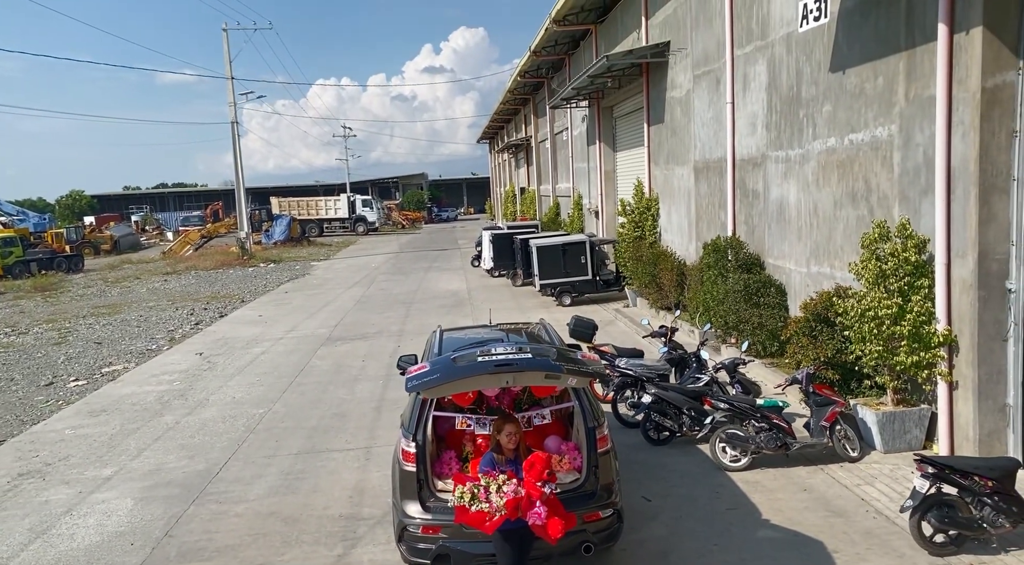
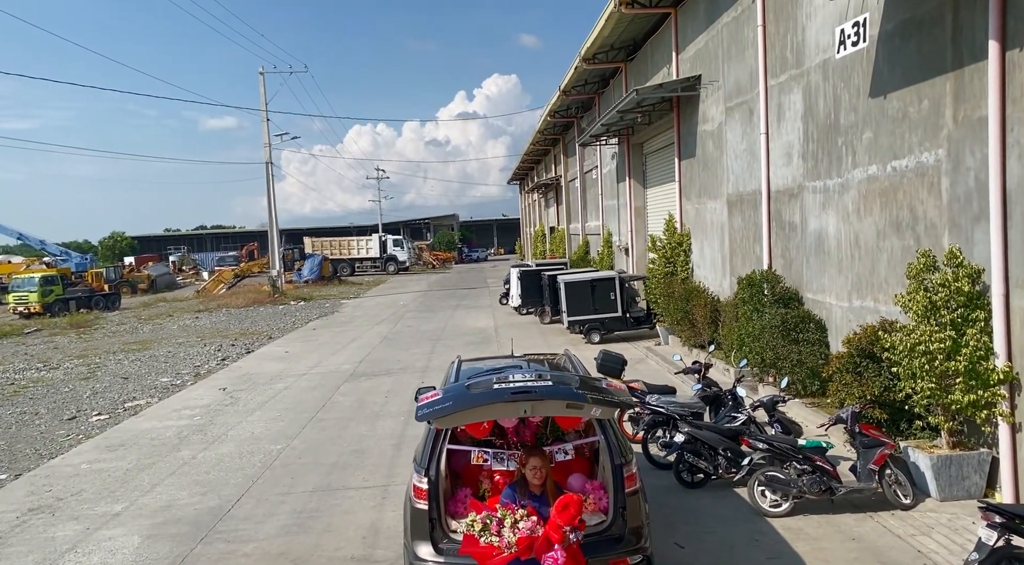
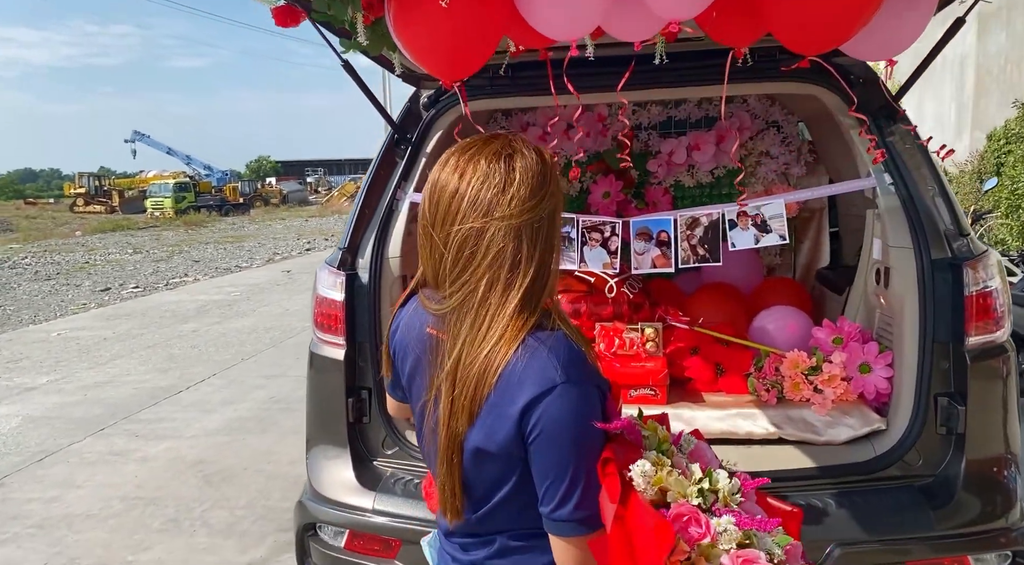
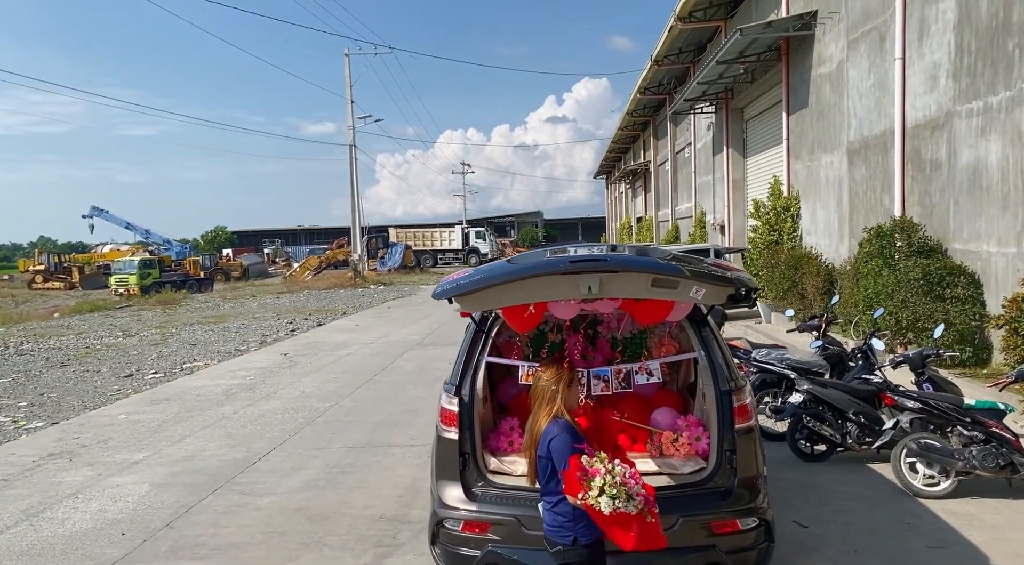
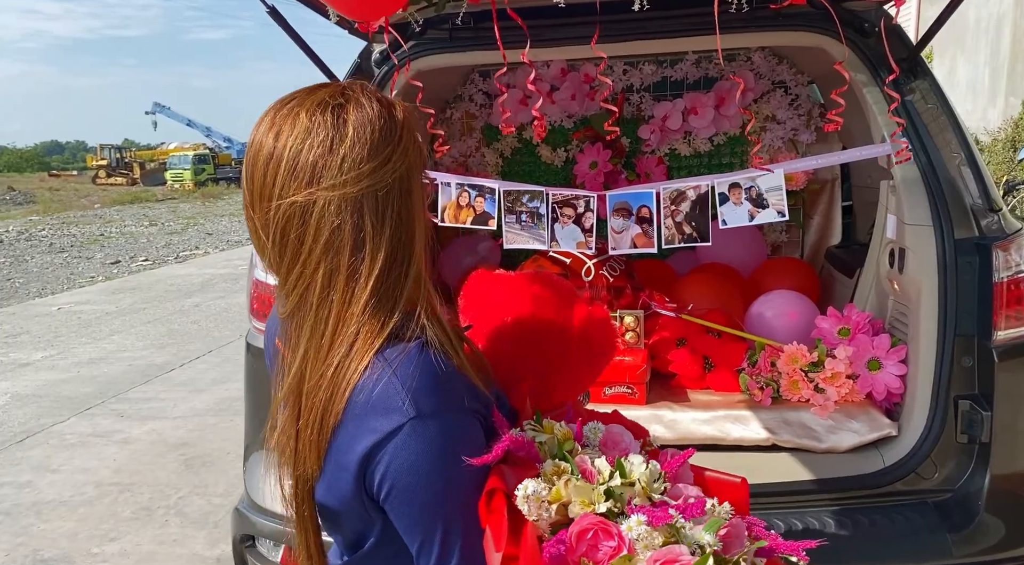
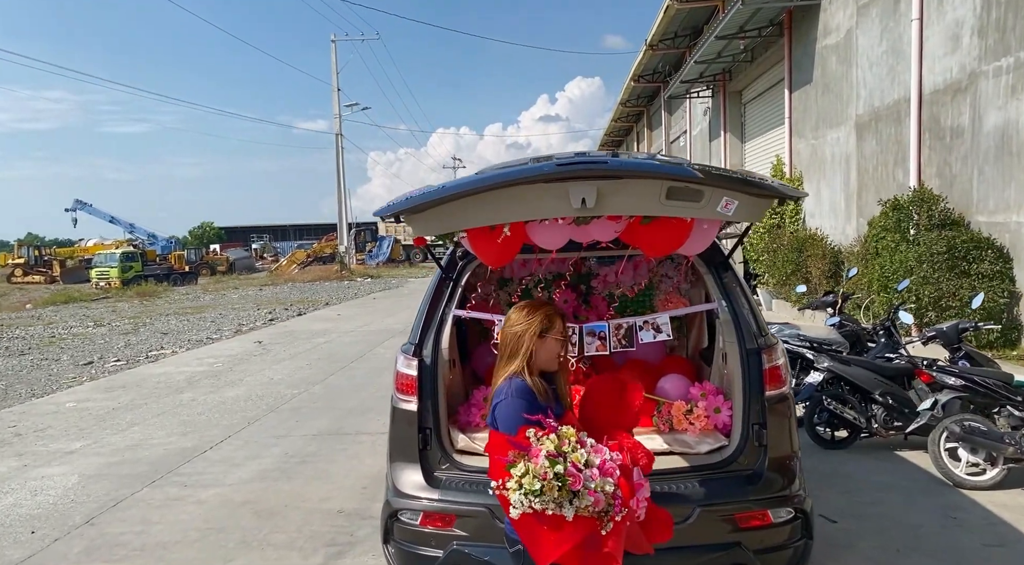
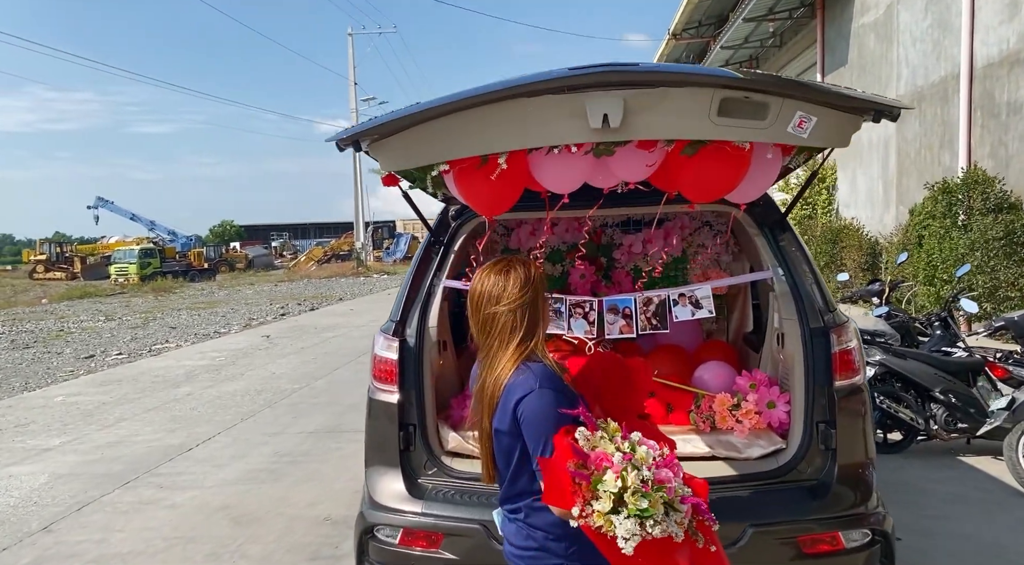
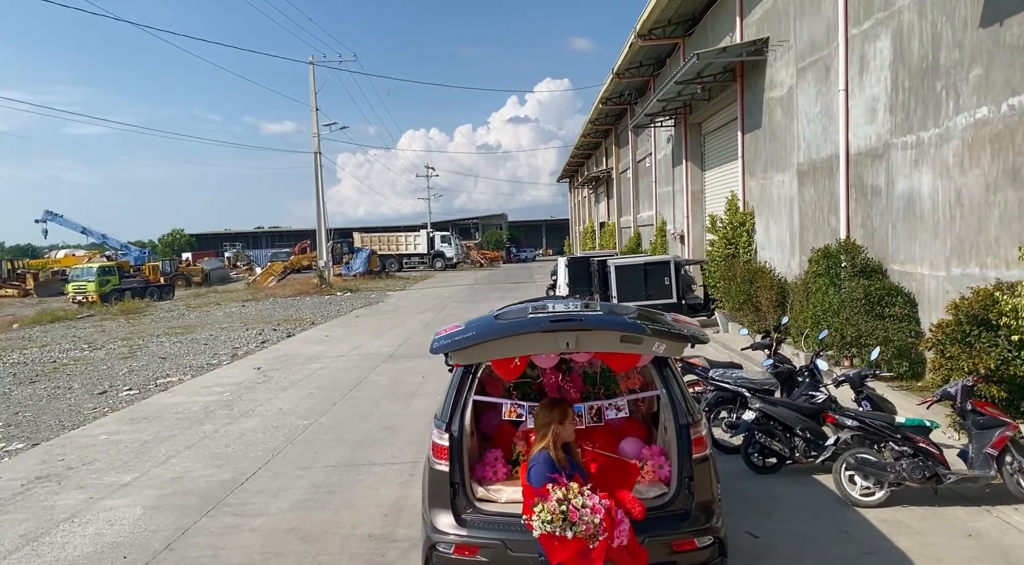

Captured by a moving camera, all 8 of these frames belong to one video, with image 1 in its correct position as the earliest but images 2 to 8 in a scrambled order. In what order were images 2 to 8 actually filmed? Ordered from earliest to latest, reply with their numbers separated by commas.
2, 8, 4, 6, 7, 3, 5
